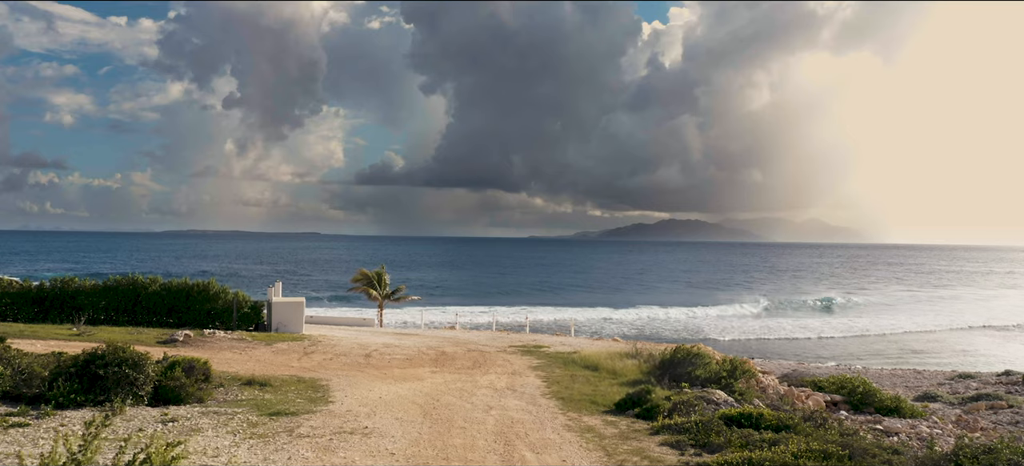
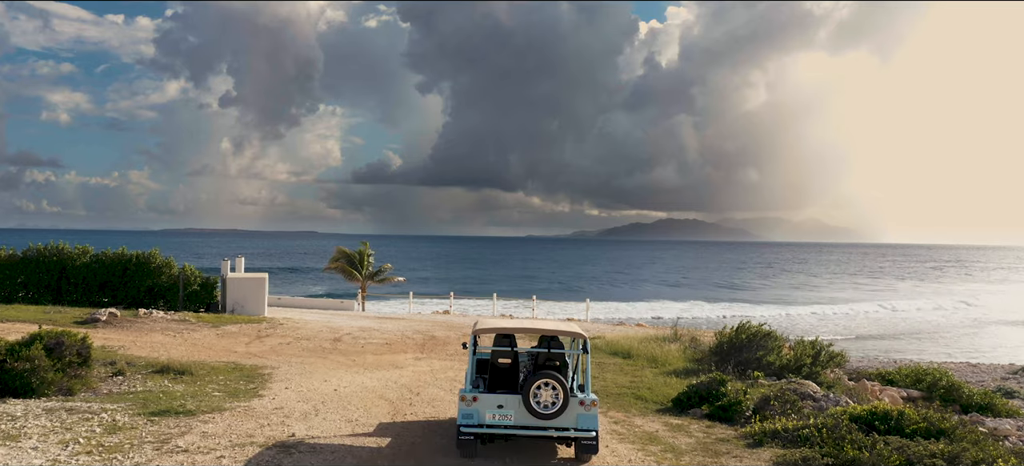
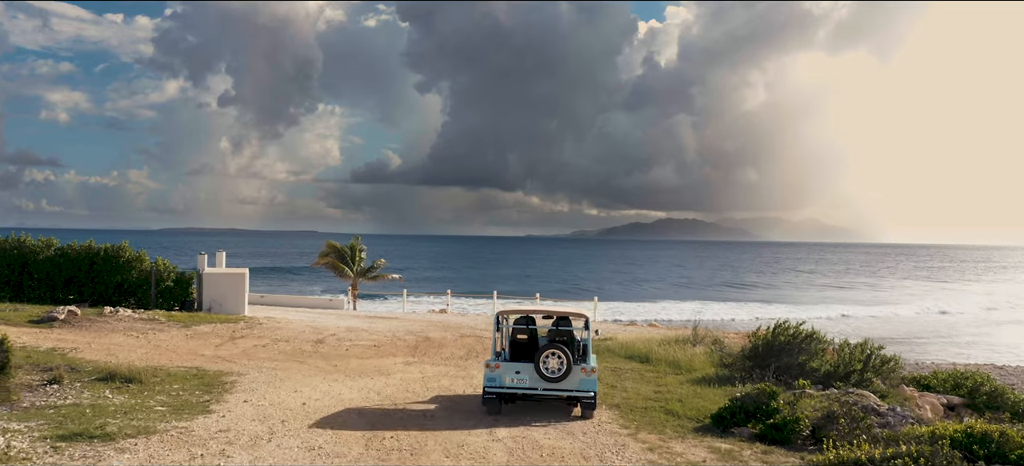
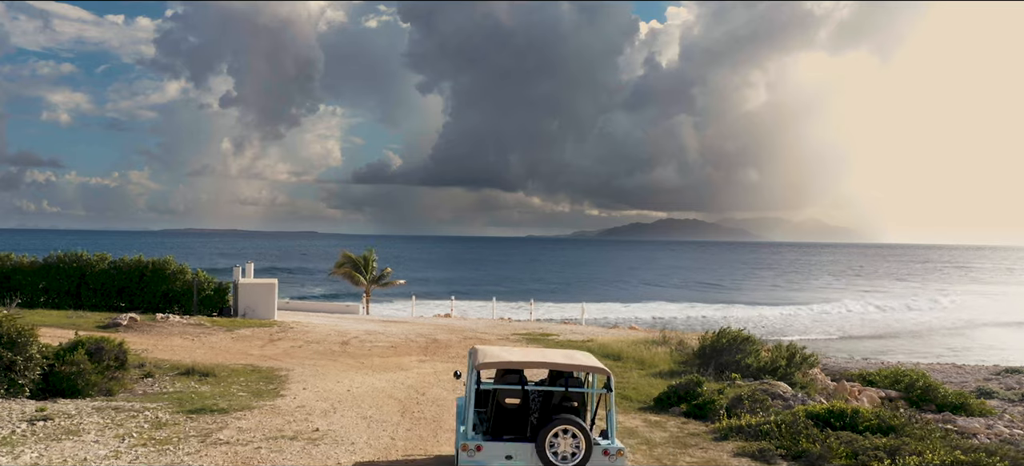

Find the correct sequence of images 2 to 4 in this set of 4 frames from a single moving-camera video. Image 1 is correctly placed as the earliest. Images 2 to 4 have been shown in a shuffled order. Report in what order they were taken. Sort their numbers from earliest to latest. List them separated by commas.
4, 2, 3
